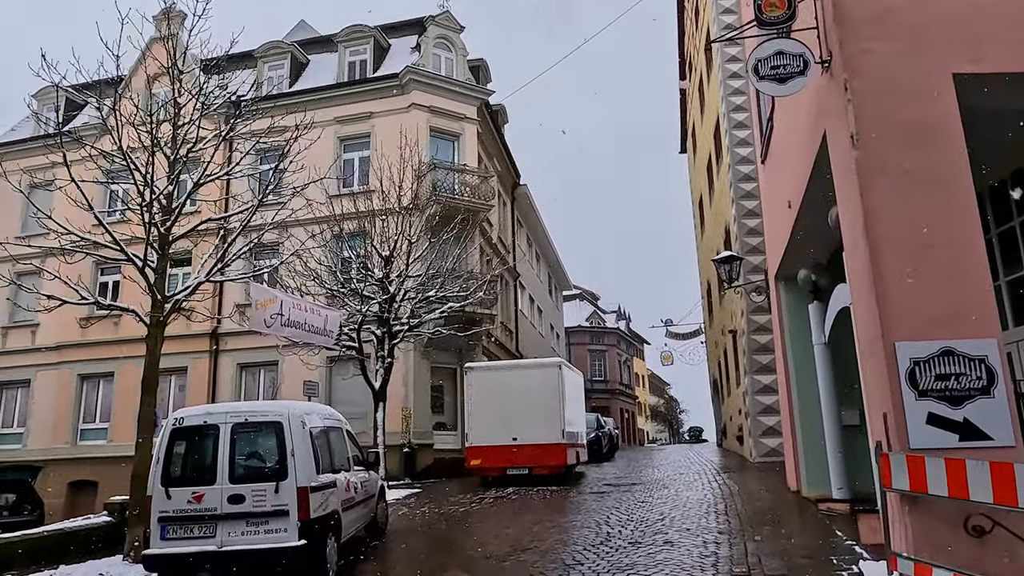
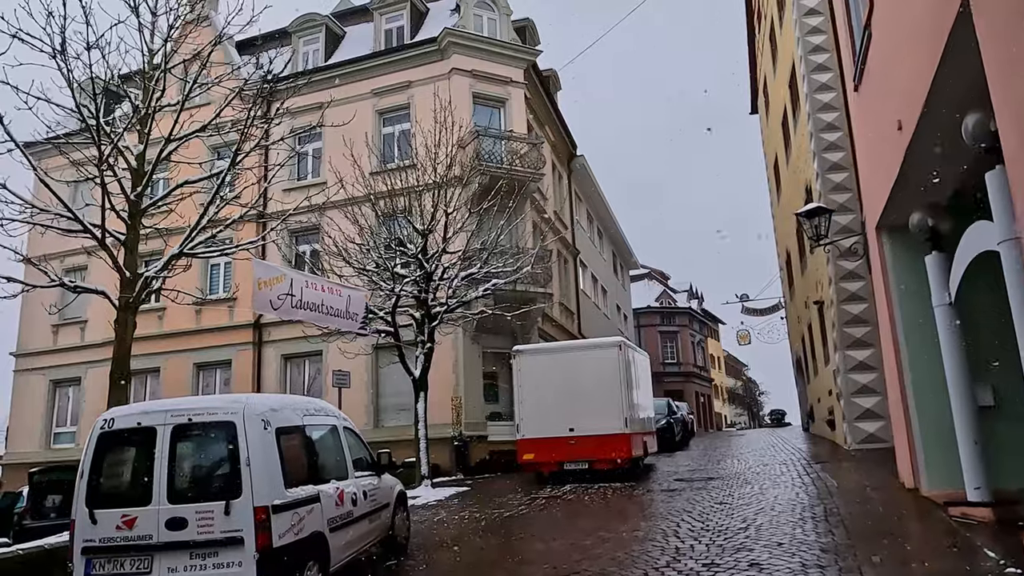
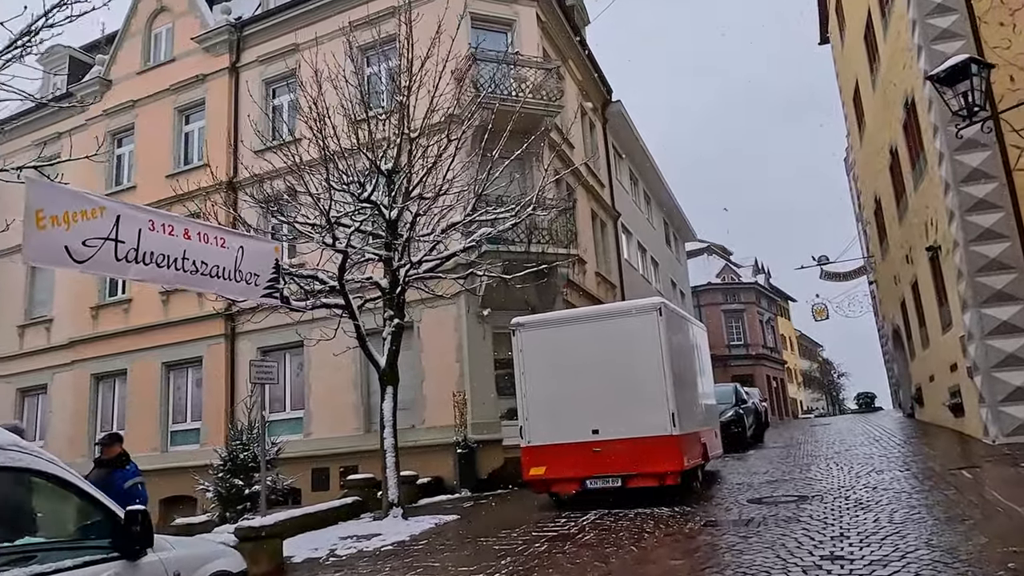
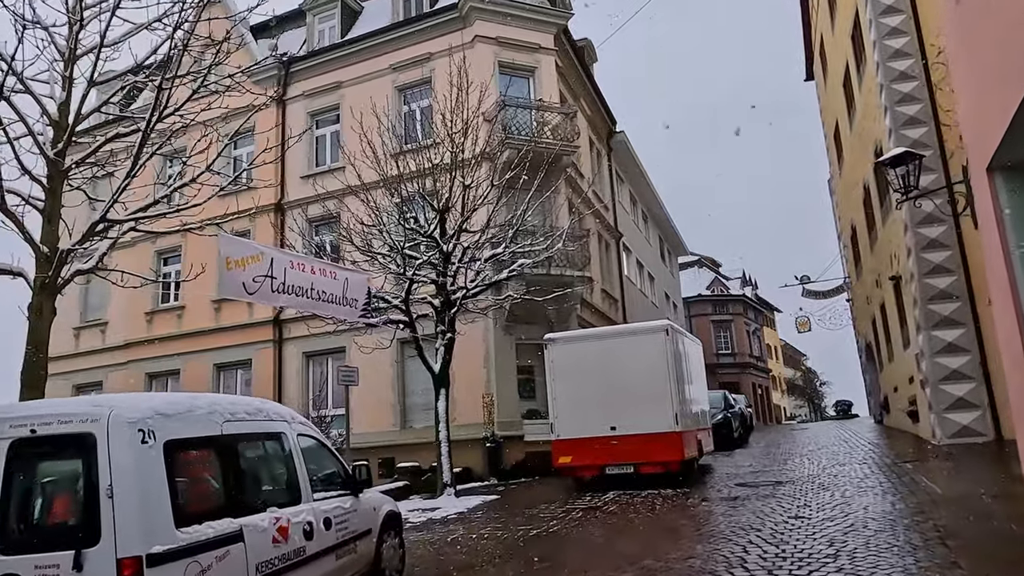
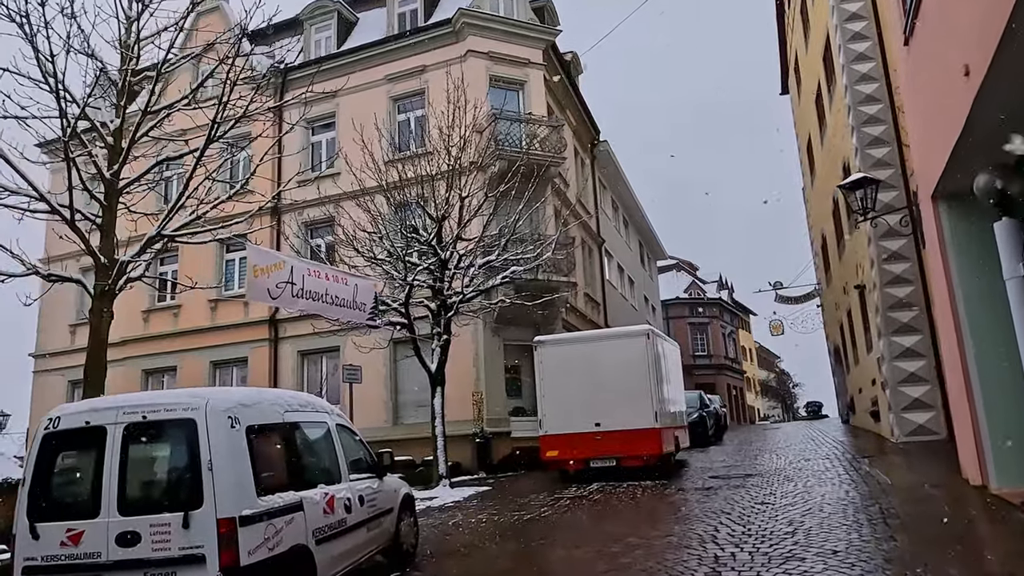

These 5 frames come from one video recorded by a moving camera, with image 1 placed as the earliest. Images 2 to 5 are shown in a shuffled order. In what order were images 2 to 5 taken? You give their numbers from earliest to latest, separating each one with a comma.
2, 5, 4, 3
